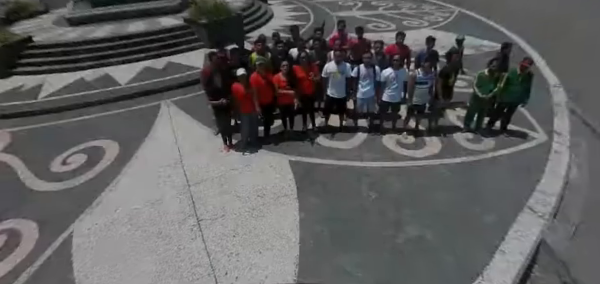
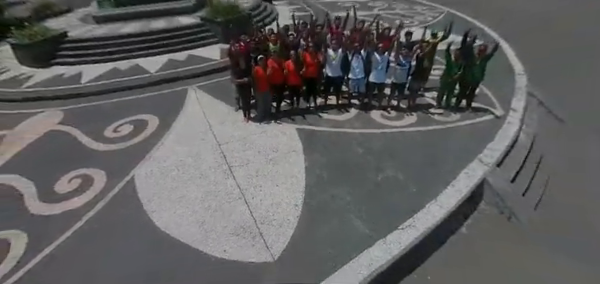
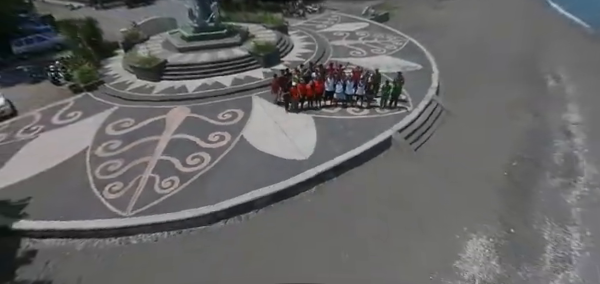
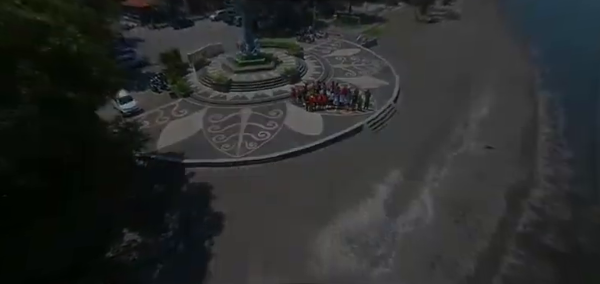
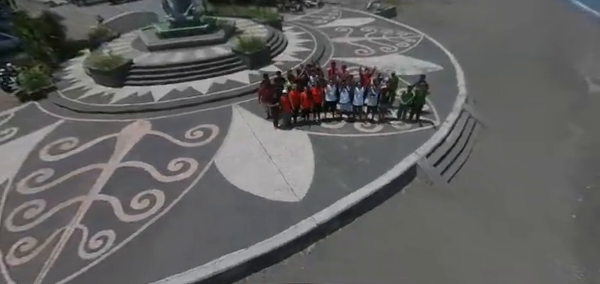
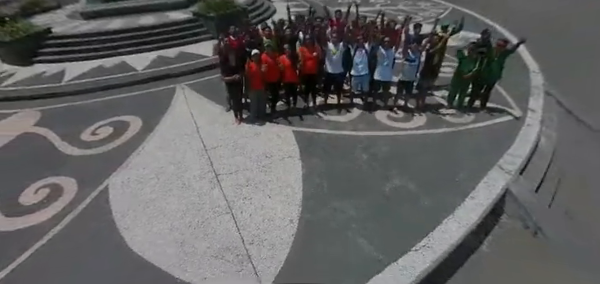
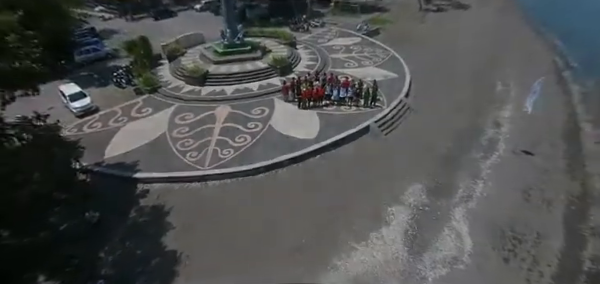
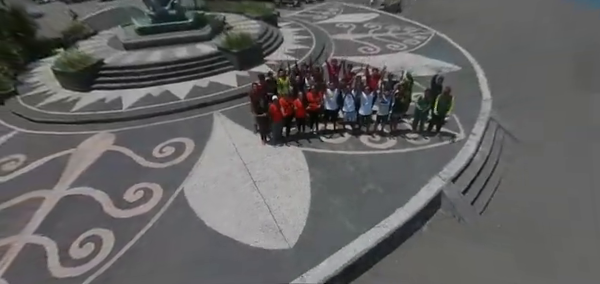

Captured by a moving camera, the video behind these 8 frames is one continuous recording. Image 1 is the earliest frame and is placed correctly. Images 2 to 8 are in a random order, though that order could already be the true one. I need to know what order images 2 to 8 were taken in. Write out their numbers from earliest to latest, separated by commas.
6, 2, 8, 5, 3, 7, 4
